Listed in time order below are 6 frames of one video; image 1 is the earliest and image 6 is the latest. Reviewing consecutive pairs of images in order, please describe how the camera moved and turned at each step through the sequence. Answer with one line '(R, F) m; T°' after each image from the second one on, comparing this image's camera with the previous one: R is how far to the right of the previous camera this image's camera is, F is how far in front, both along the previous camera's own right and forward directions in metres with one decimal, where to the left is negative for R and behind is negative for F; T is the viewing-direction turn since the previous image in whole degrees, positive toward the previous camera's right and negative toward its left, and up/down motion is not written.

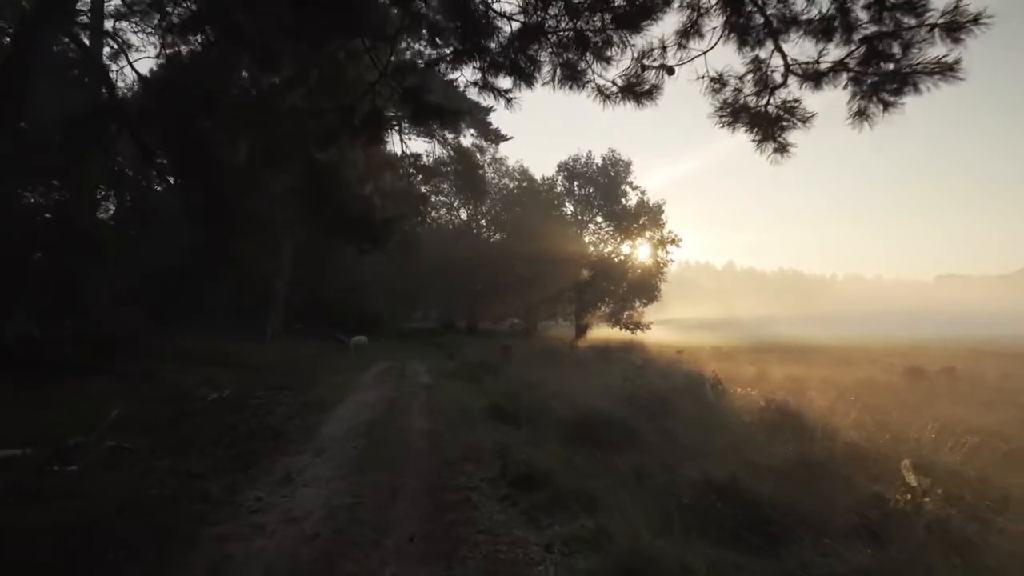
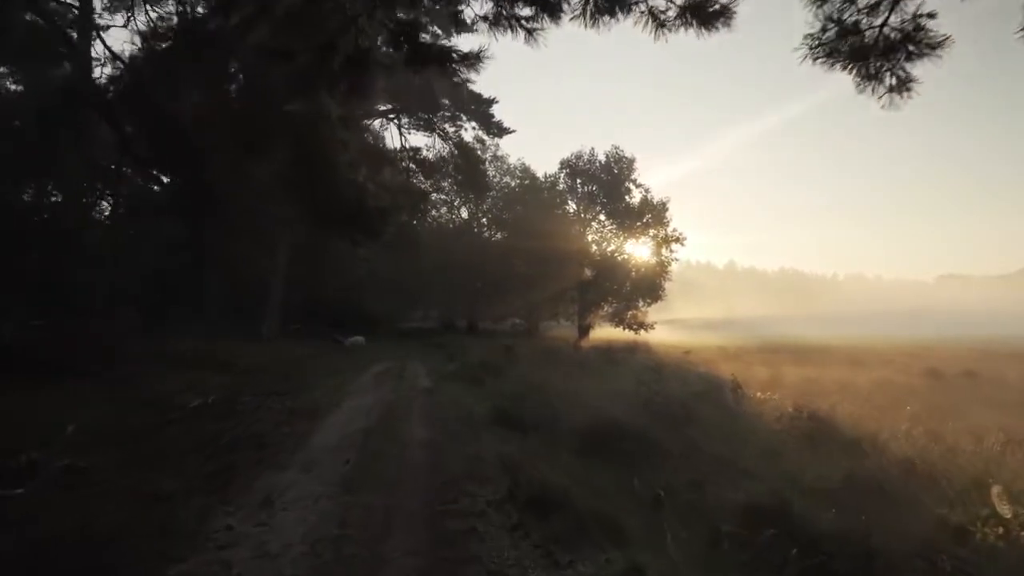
(-0.1, +1.2) m; 0°
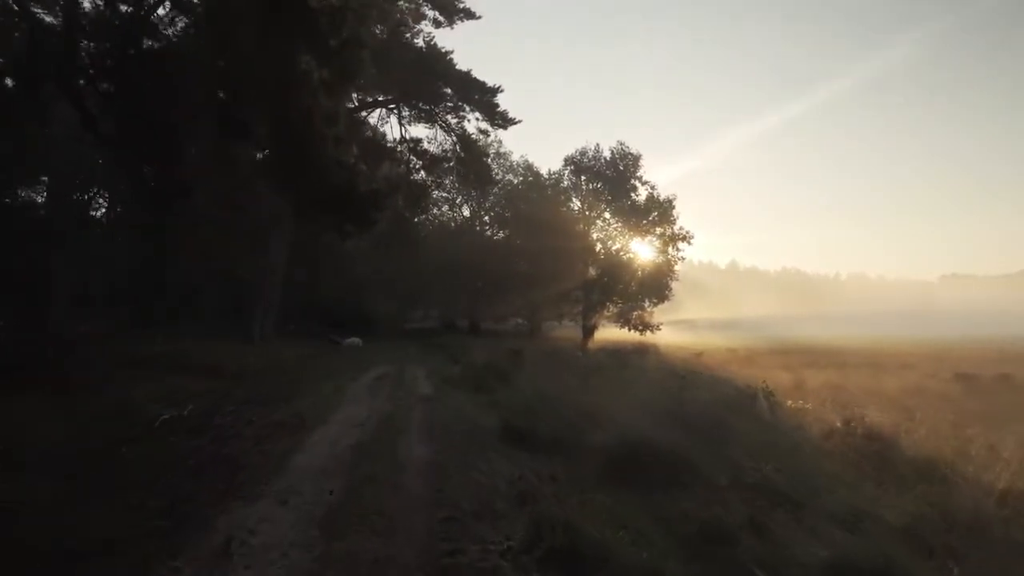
(-0.2, +1.6) m; 0°
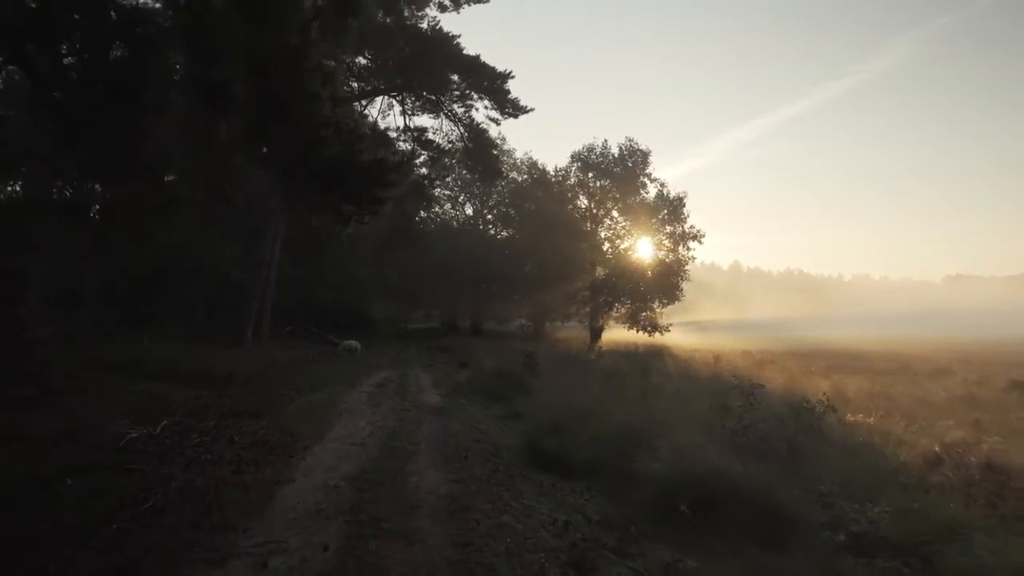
(-0.5, +2.1) m; 0°
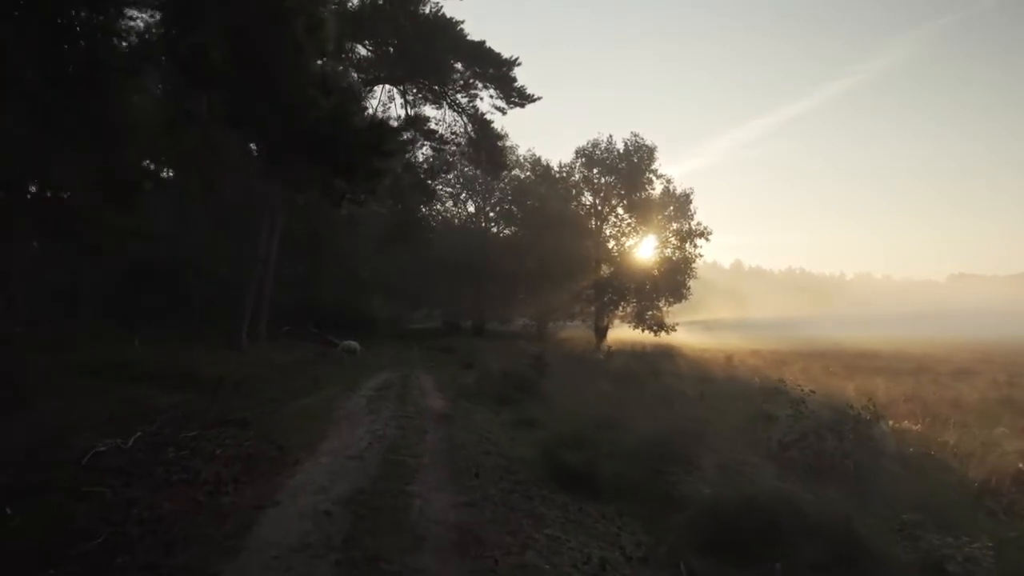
(-0.2, +1.4) m; 0°
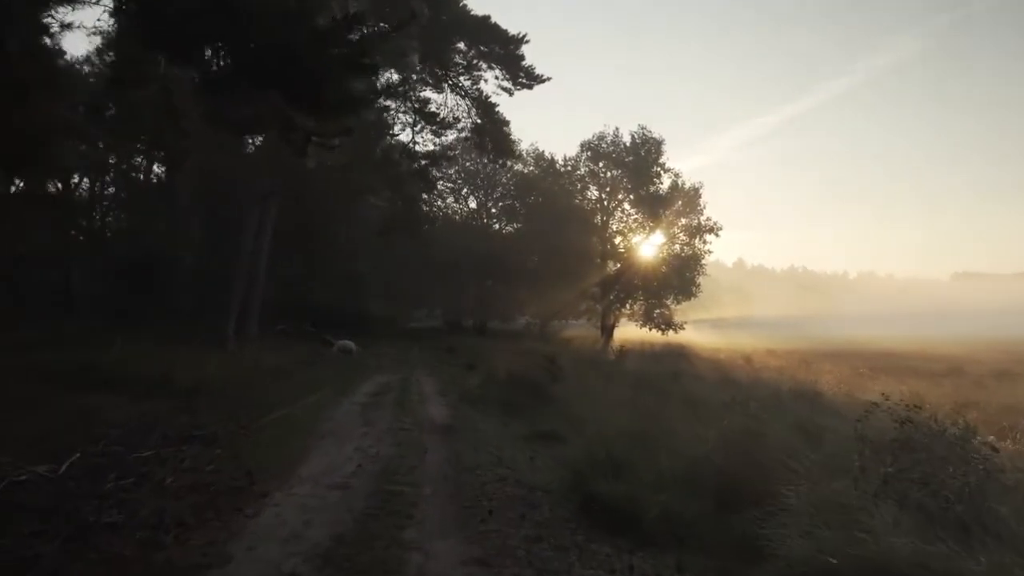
(-0.3, +2.1) m; 0°
